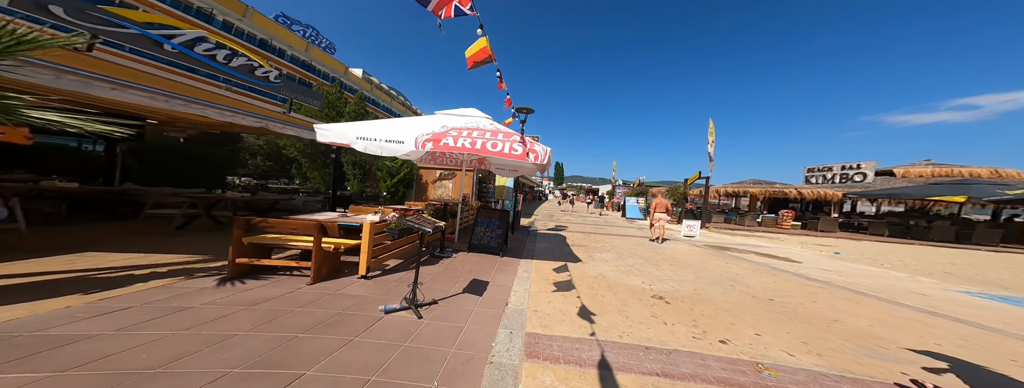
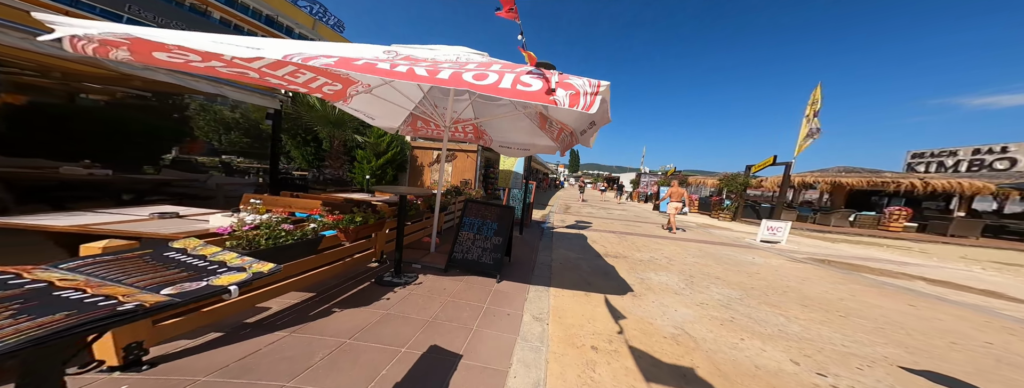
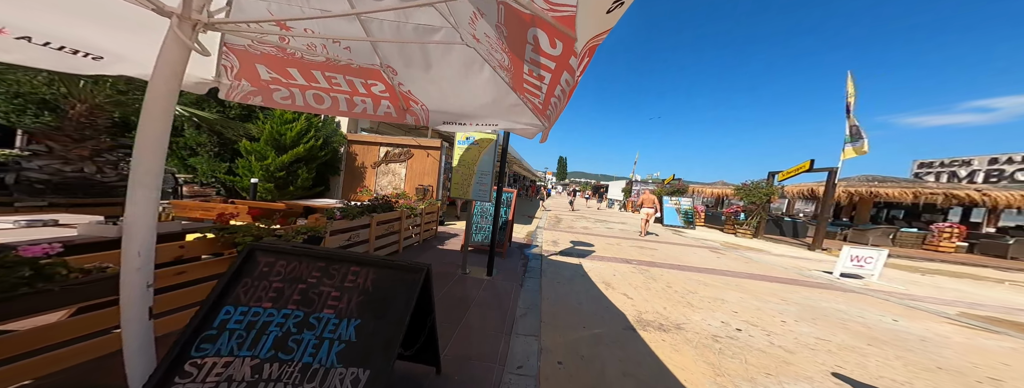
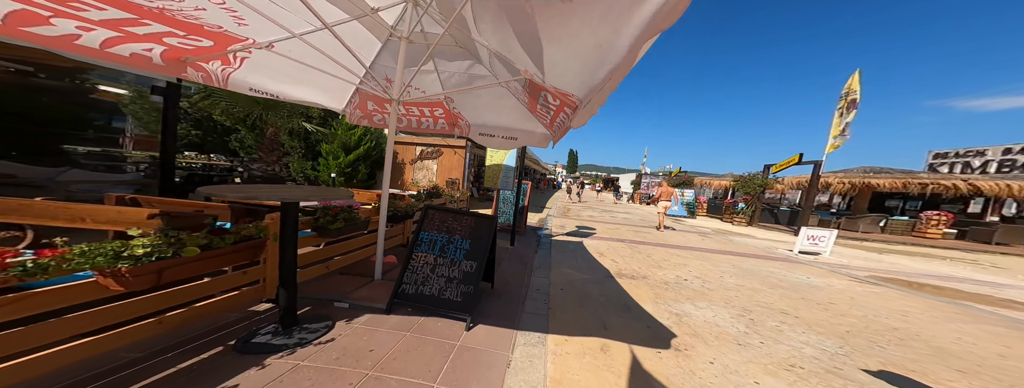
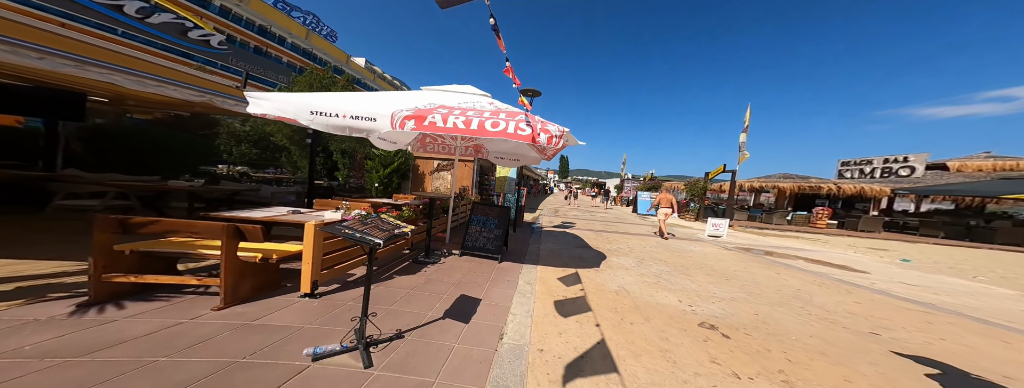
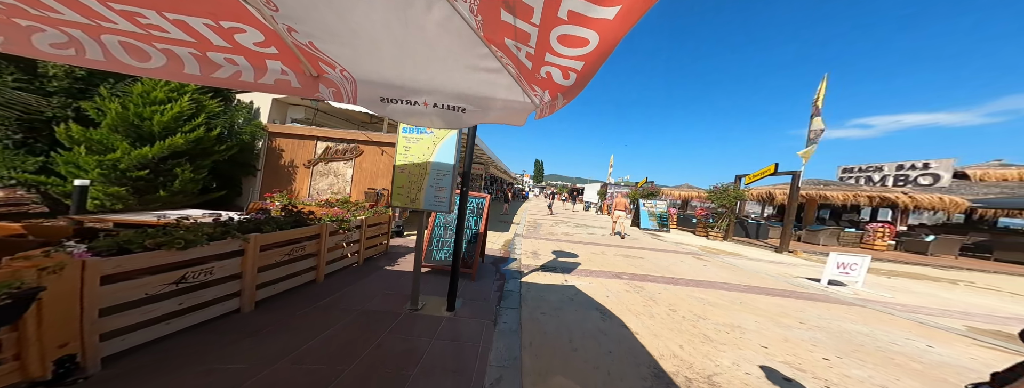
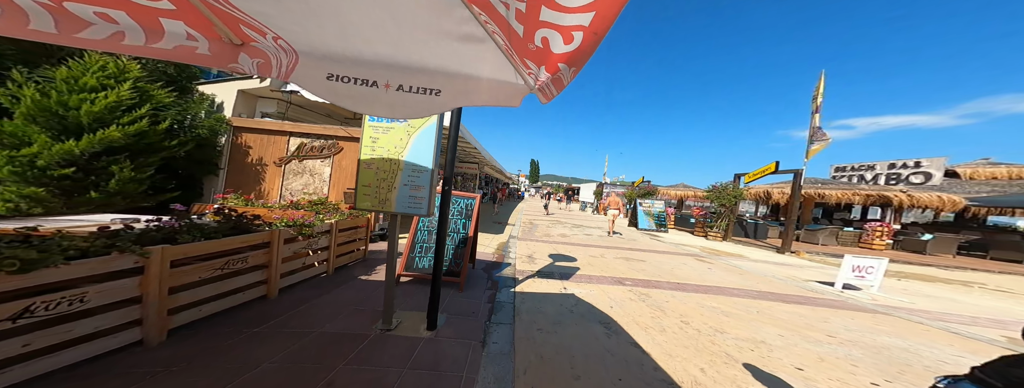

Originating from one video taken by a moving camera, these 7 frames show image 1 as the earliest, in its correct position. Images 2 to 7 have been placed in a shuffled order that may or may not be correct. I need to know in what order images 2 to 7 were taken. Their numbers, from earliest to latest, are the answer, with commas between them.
5, 2, 4, 3, 6, 7
